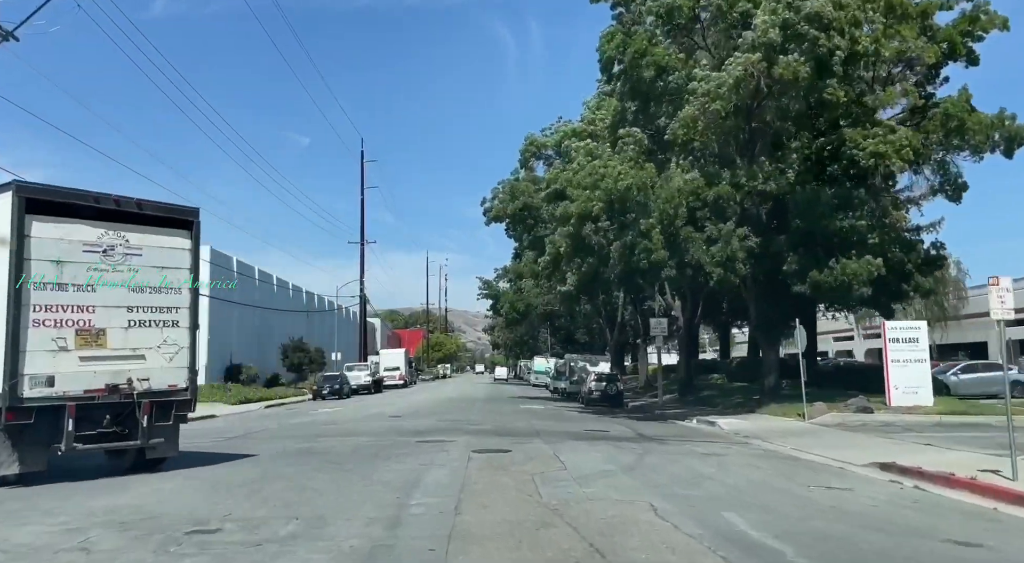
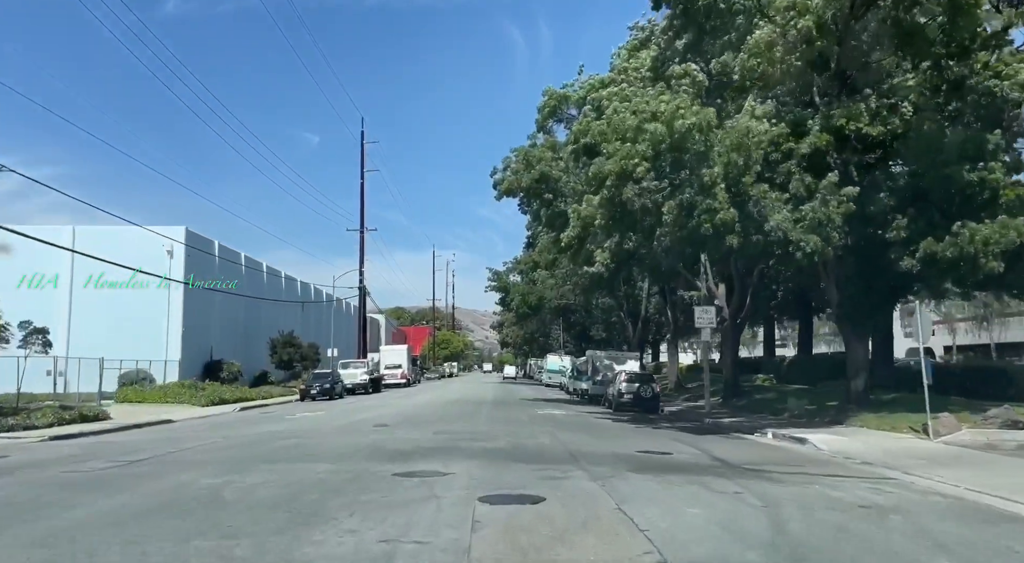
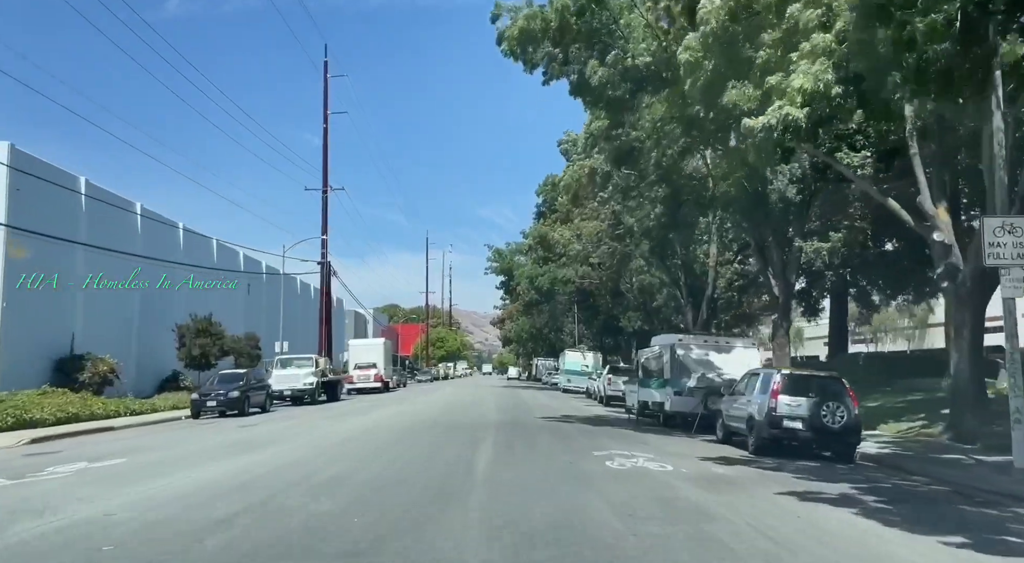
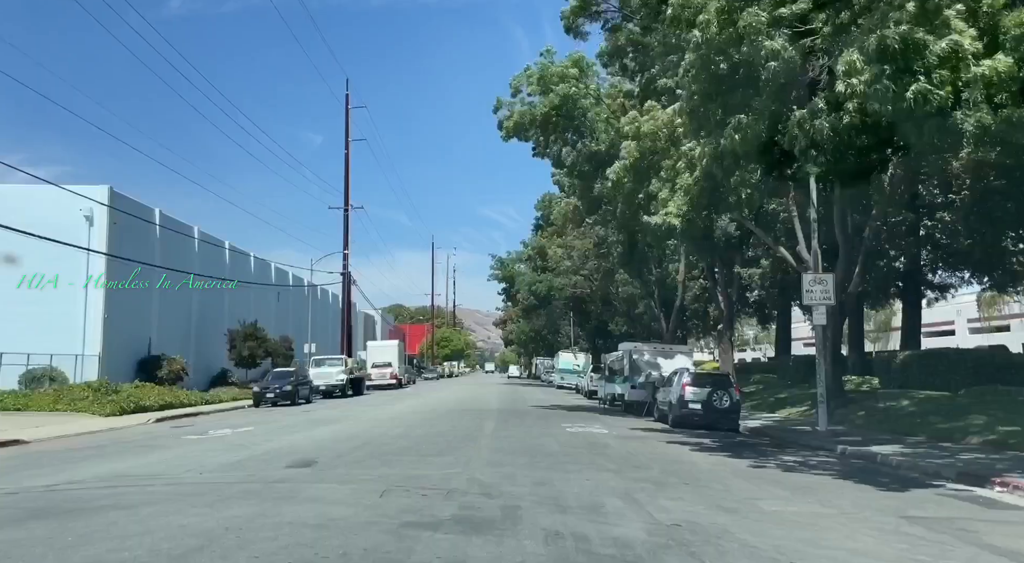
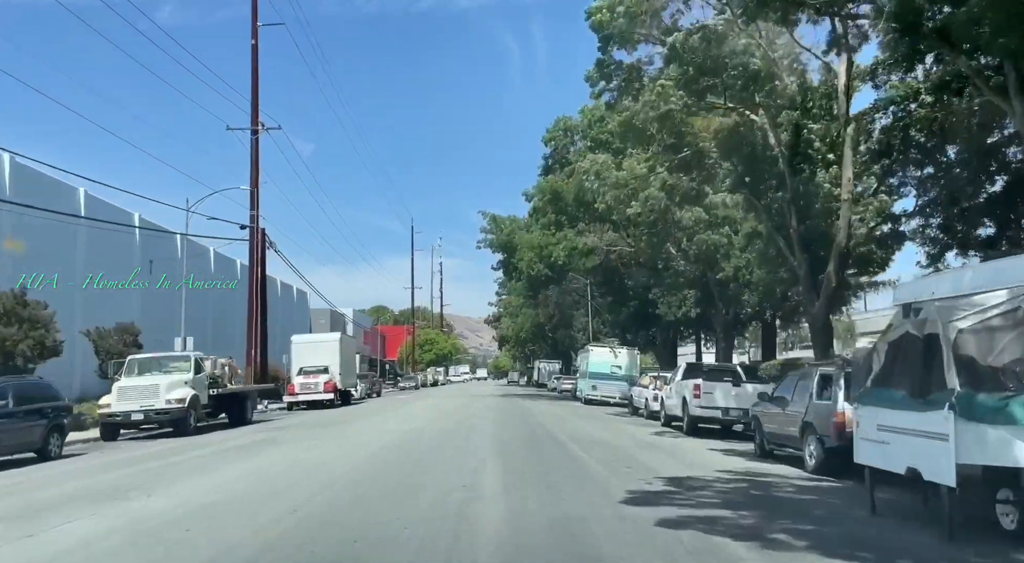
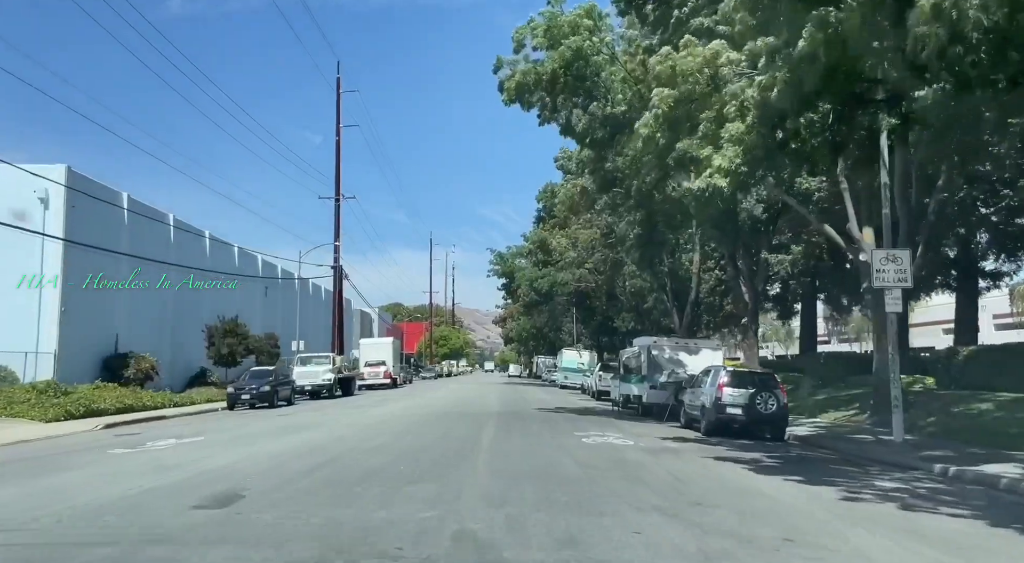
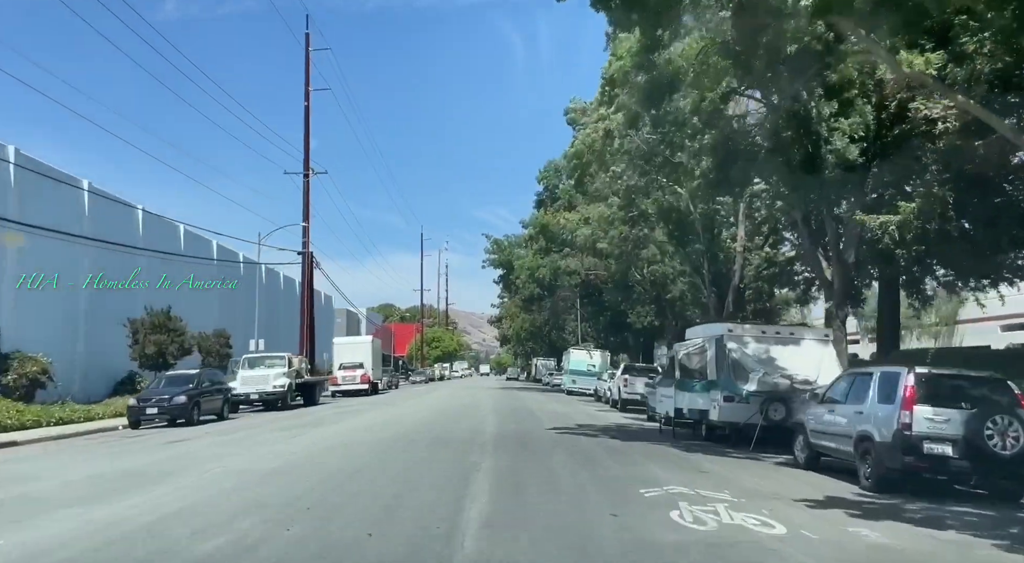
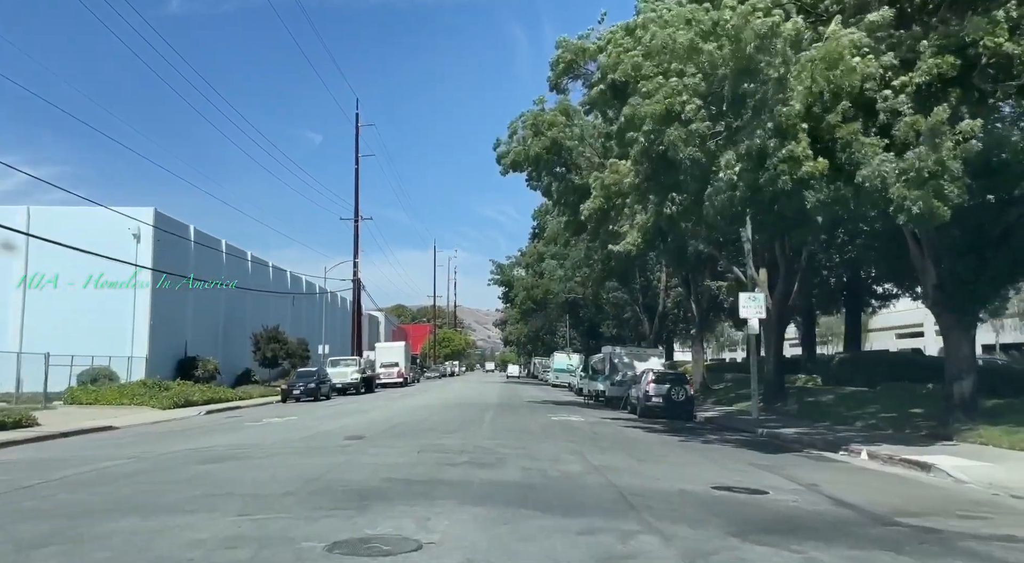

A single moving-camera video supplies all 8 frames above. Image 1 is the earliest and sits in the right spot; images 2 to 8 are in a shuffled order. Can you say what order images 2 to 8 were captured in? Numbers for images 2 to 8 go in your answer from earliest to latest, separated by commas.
2, 8, 4, 6, 3, 7, 5
